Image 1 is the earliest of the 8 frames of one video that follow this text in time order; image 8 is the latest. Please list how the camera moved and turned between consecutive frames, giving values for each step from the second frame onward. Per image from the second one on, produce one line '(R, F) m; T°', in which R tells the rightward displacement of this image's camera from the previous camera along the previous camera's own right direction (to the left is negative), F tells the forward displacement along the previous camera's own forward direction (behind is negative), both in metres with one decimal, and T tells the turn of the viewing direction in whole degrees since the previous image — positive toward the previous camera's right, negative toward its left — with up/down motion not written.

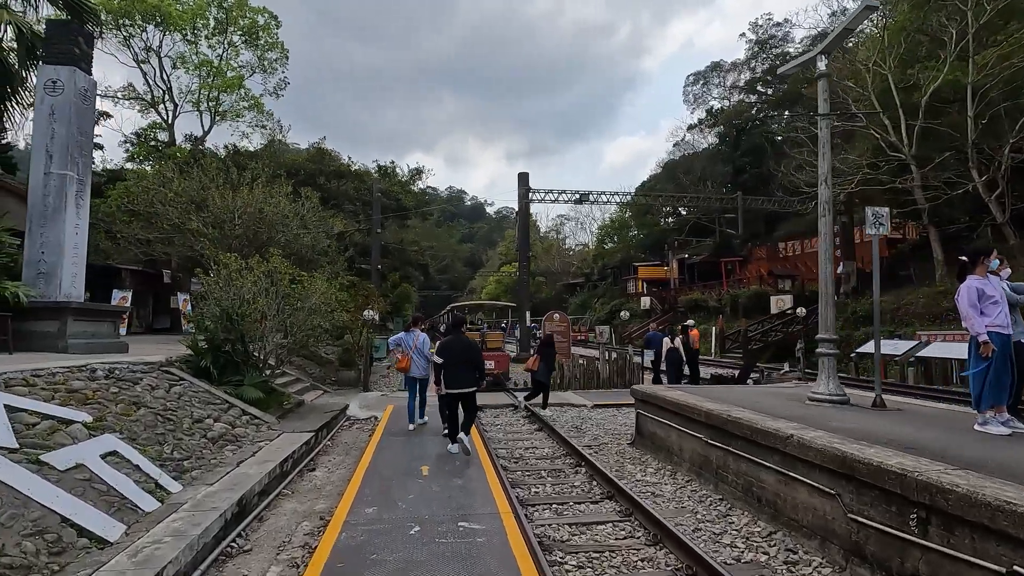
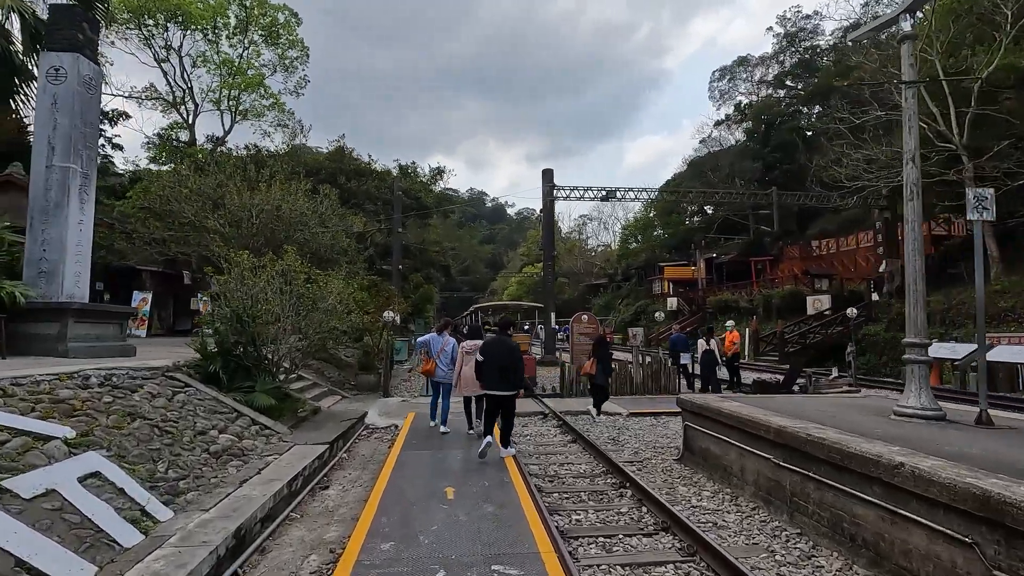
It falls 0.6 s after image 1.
(-0.2, +0.8) m; -2°
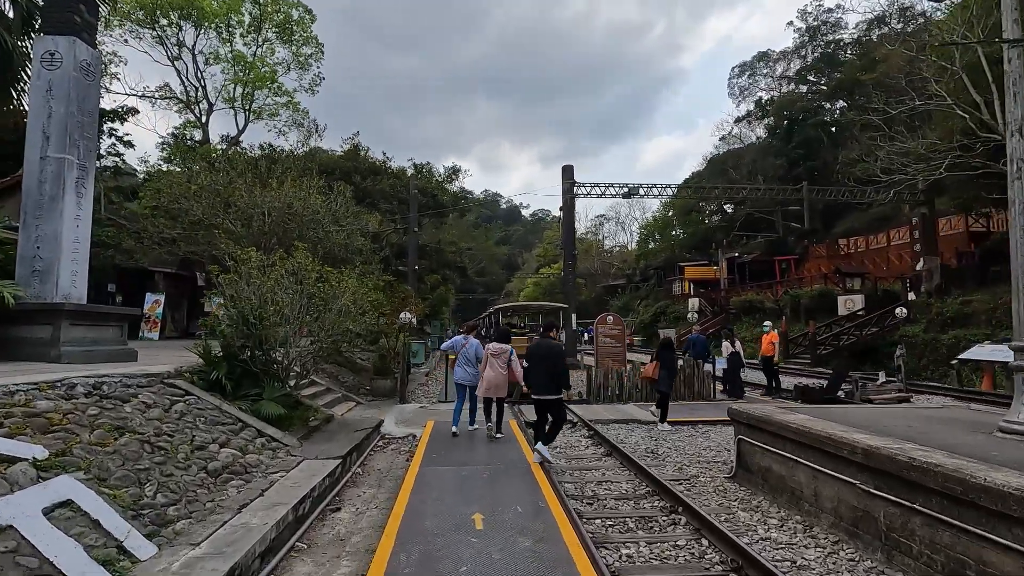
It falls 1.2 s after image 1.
(-0.2, +0.8) m; -2°
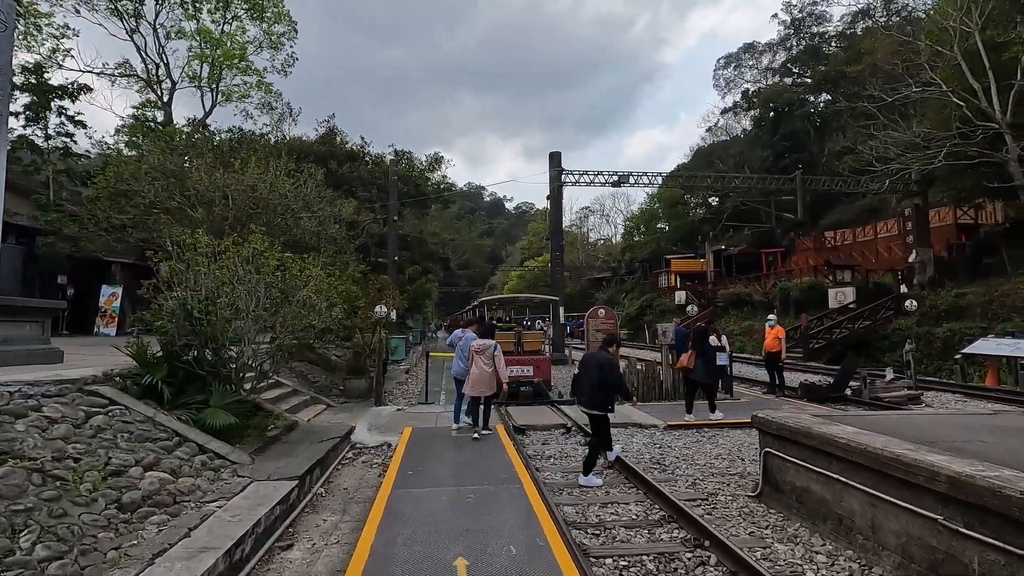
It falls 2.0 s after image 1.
(-0.1, +1.1) m; +2°
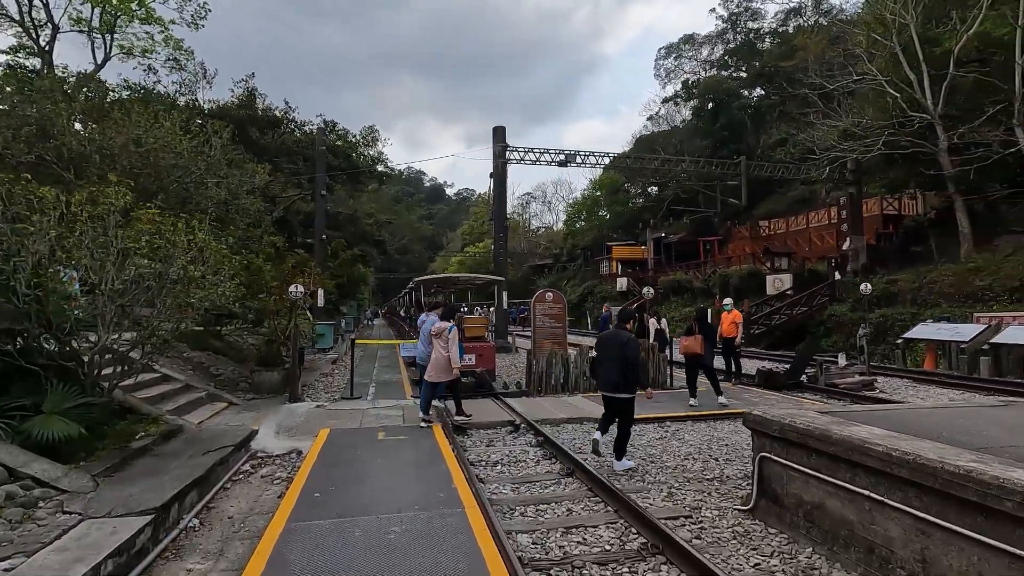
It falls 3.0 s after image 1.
(0.0, +1.4) m; +6°
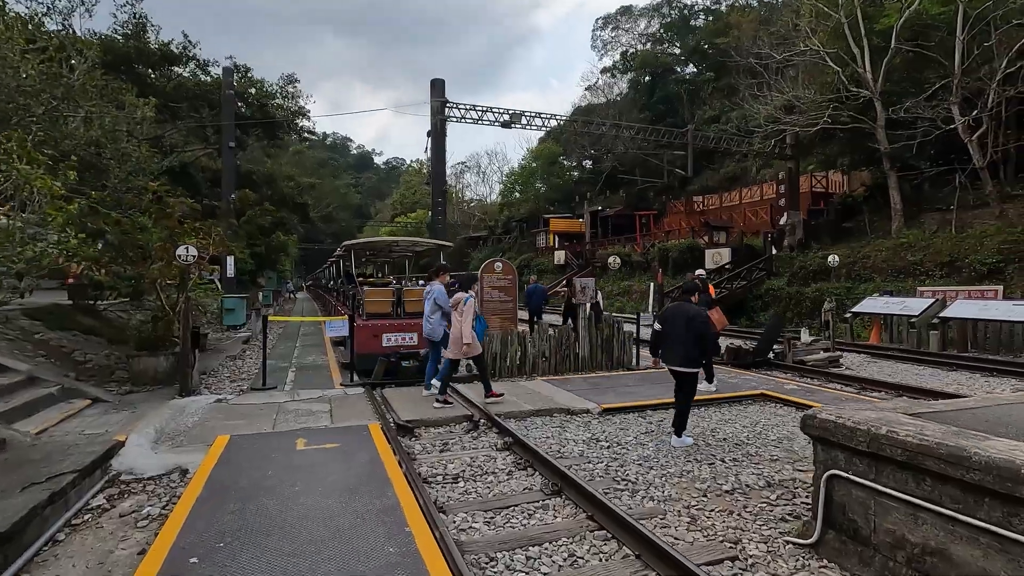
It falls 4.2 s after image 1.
(-0.3, +1.6) m; +7°
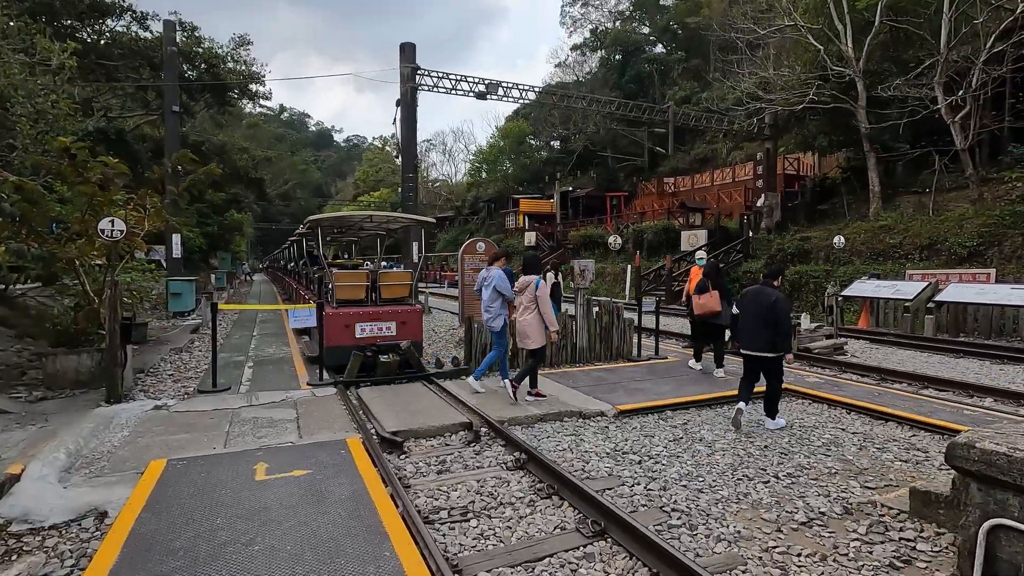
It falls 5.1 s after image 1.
(-0.4, +1.1) m; +4°
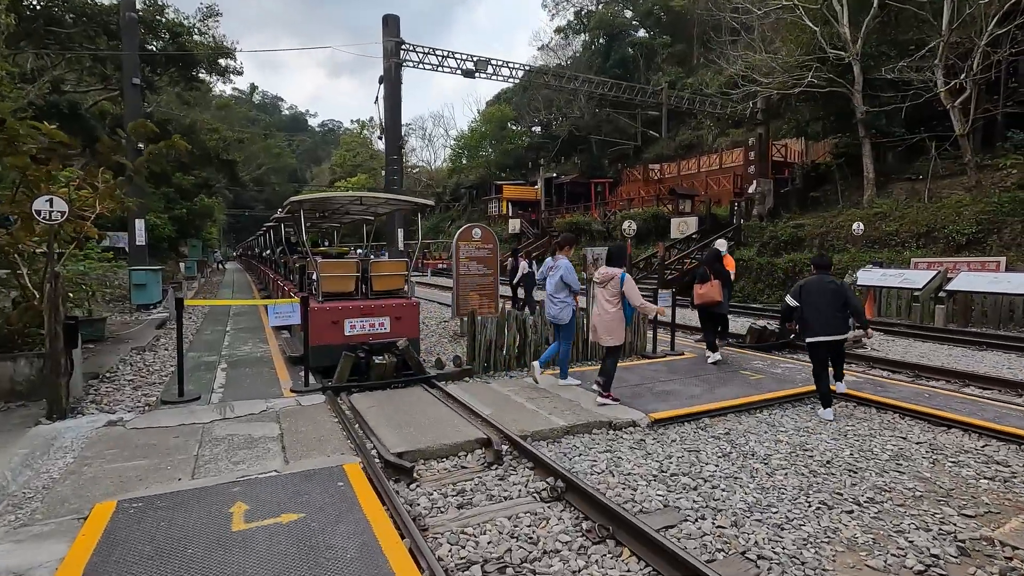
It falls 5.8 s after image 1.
(-0.4, +0.9) m; +2°
